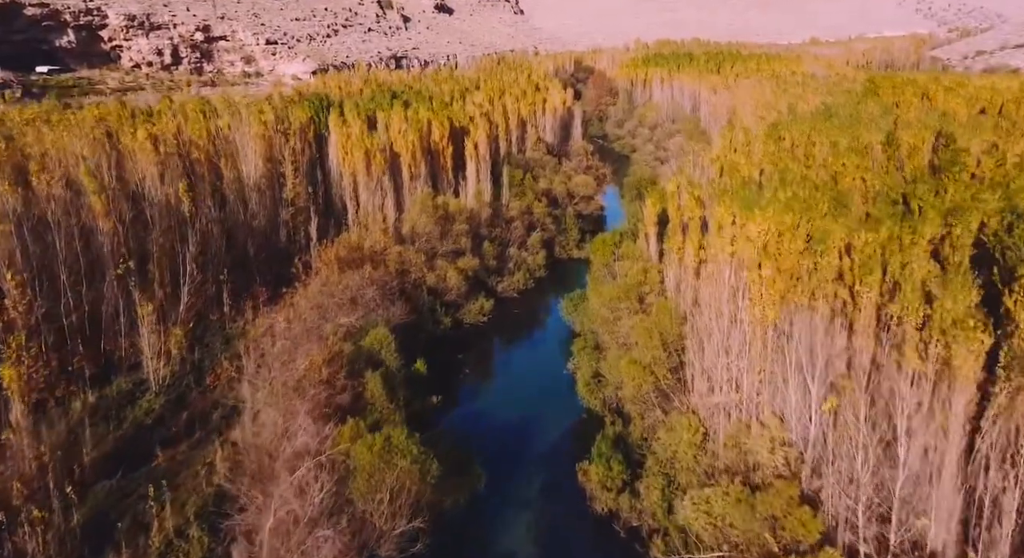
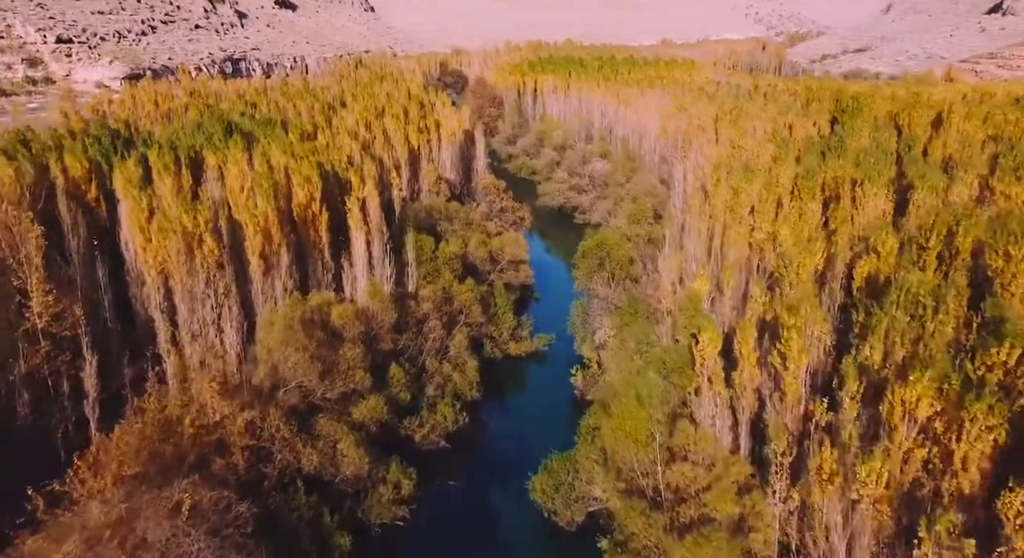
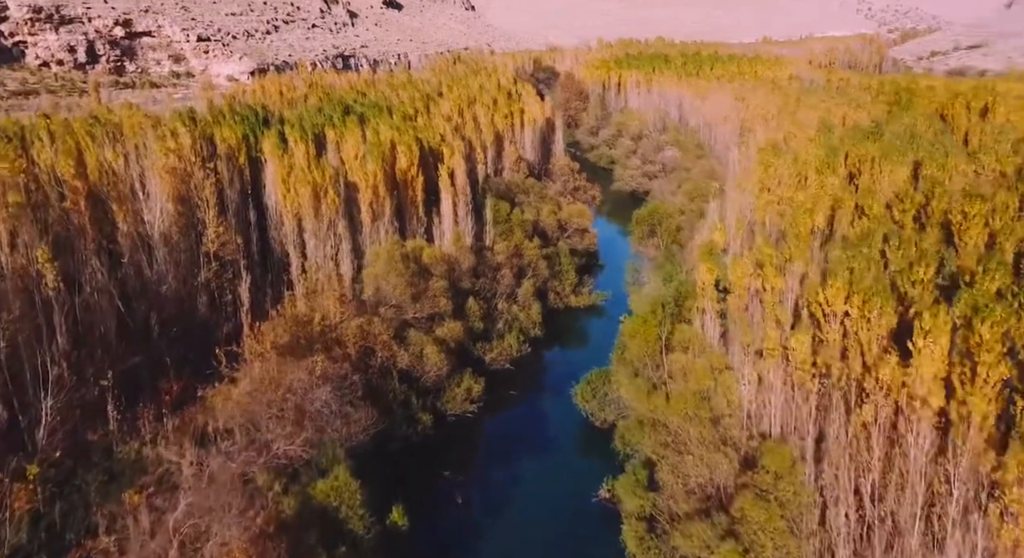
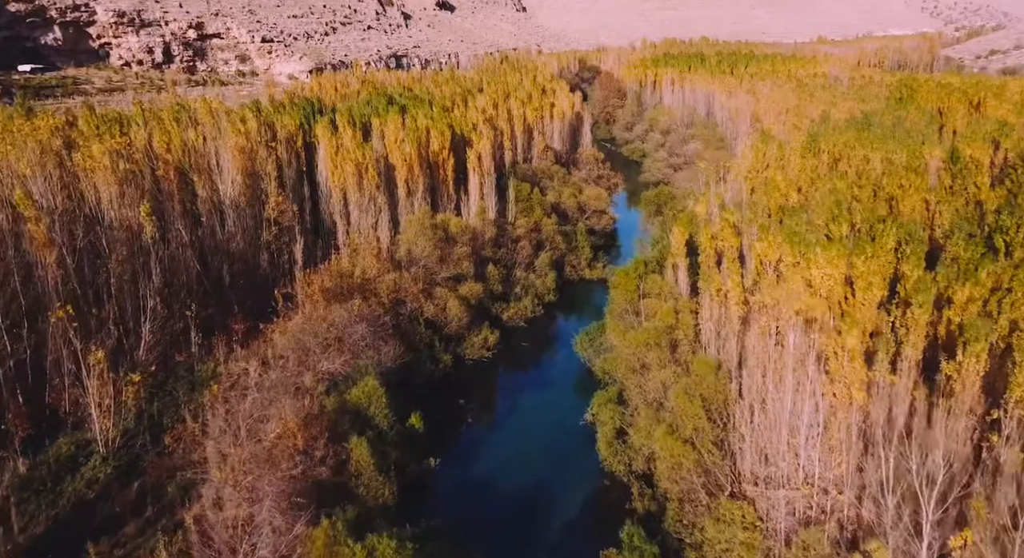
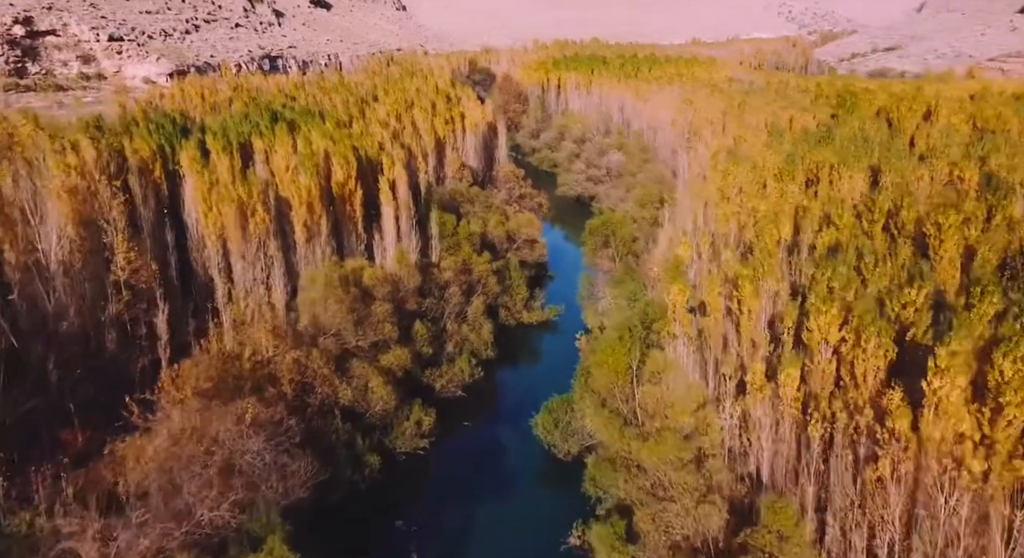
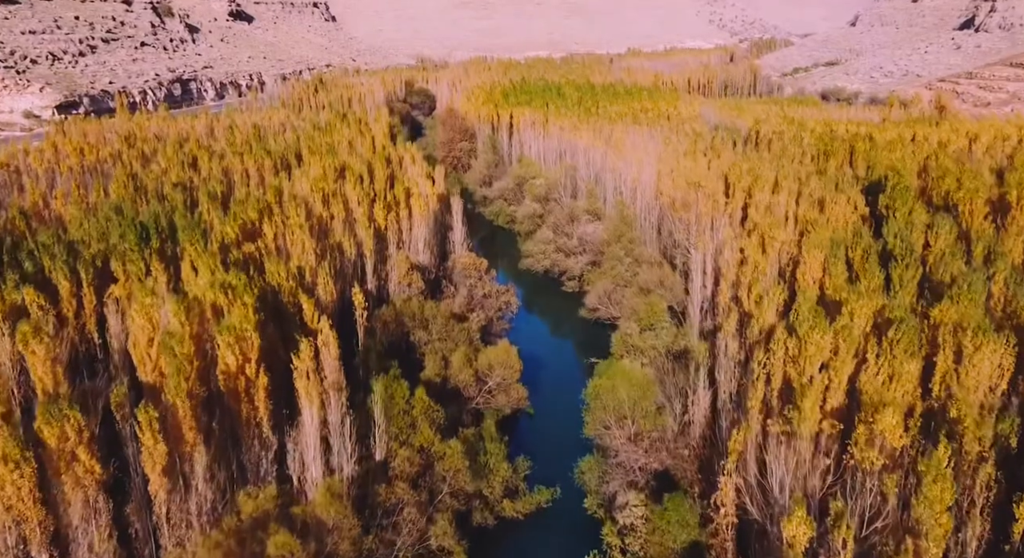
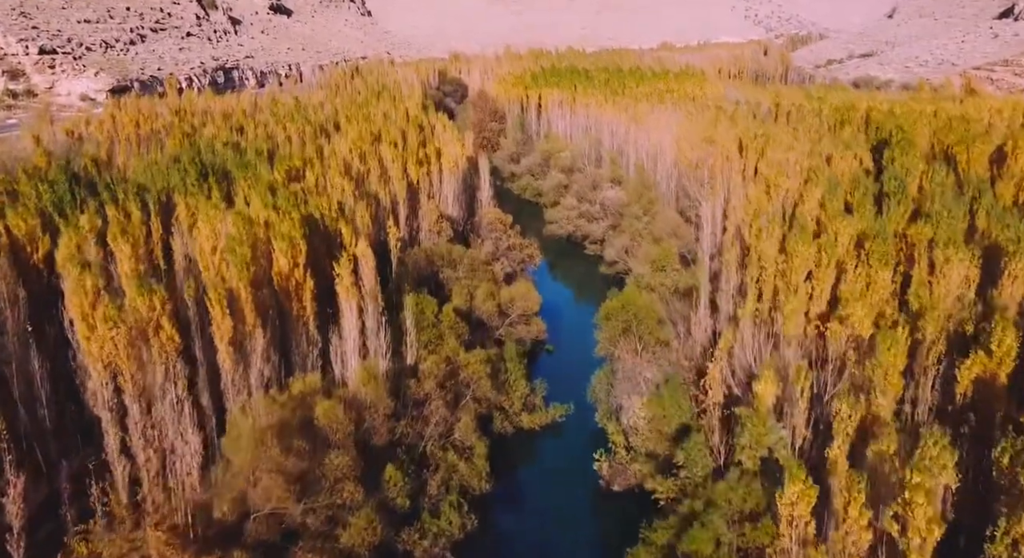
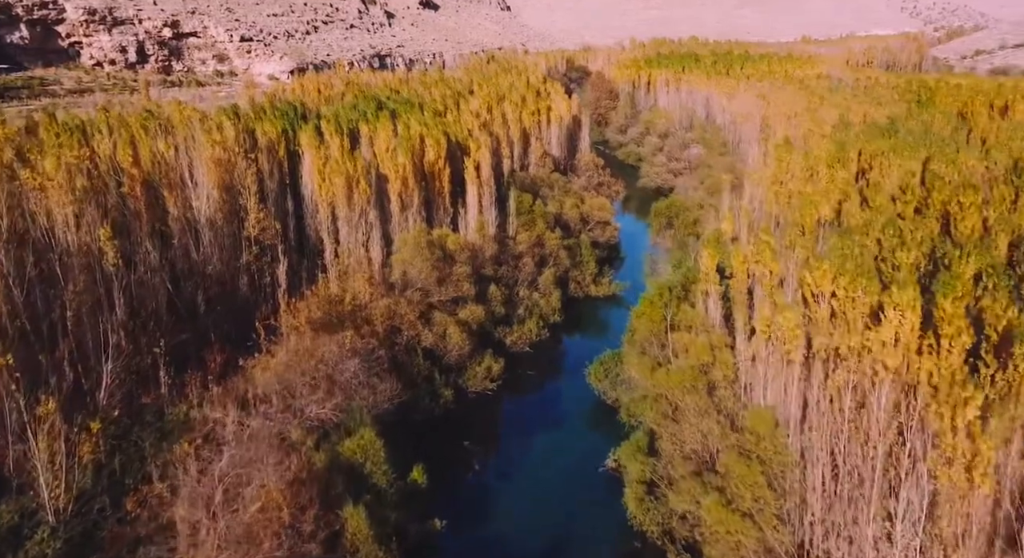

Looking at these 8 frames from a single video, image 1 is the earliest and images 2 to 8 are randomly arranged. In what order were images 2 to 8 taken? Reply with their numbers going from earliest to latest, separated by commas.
4, 8, 3, 5, 2, 7, 6
